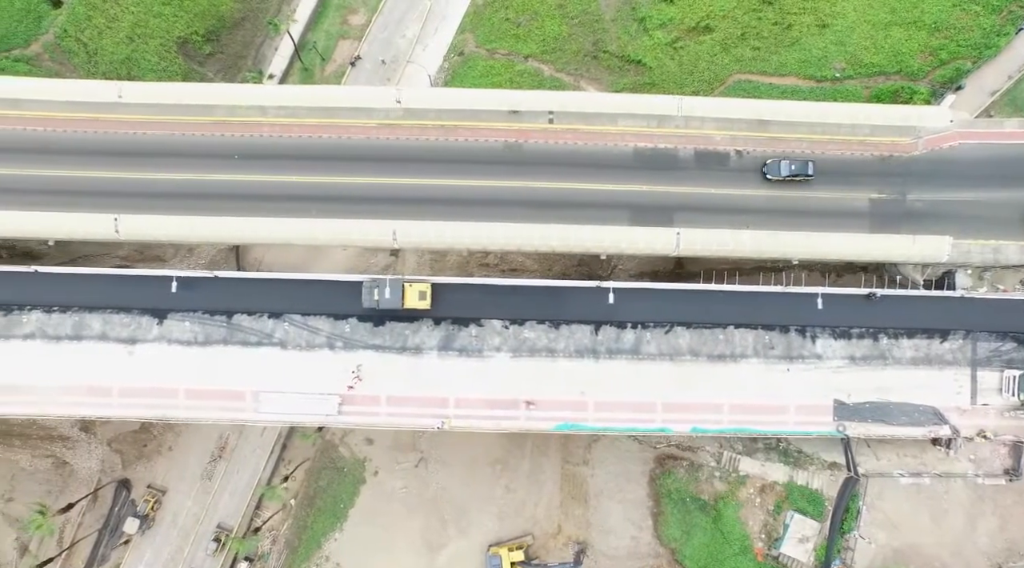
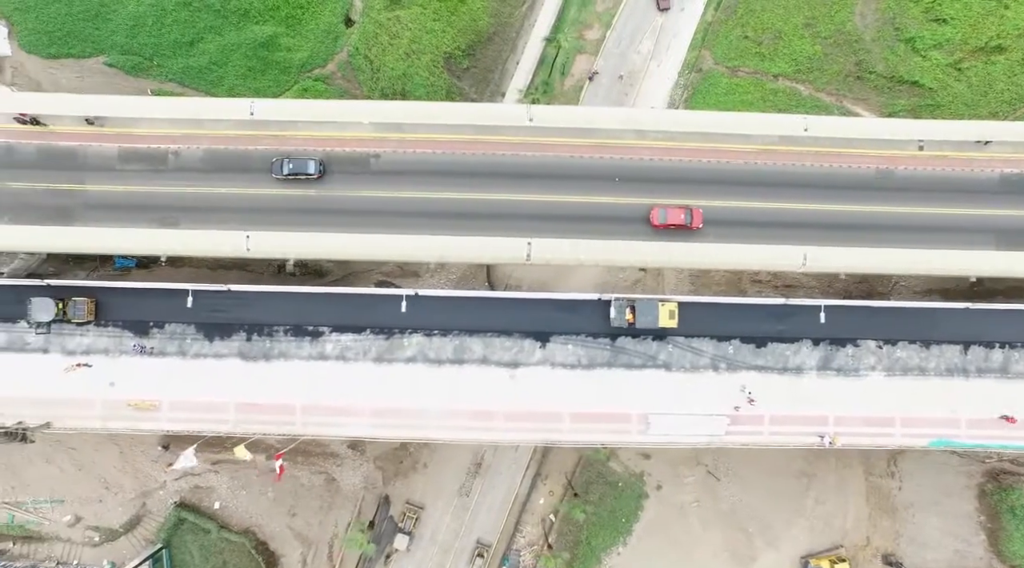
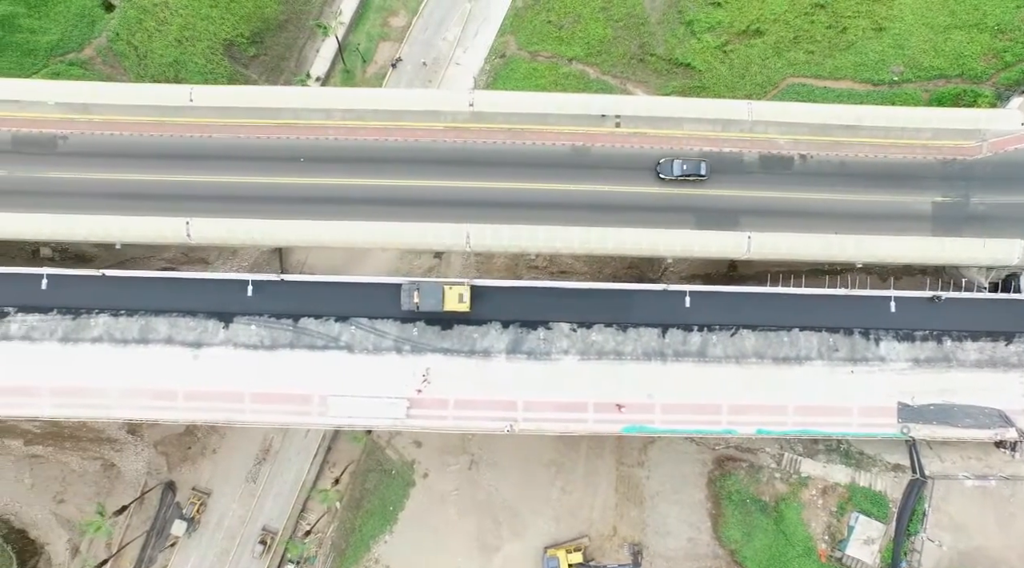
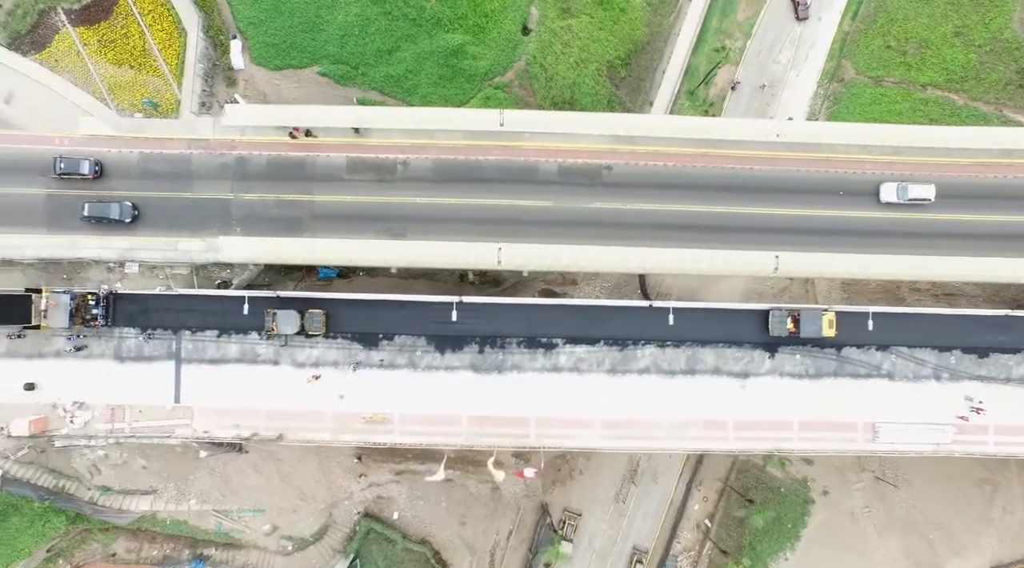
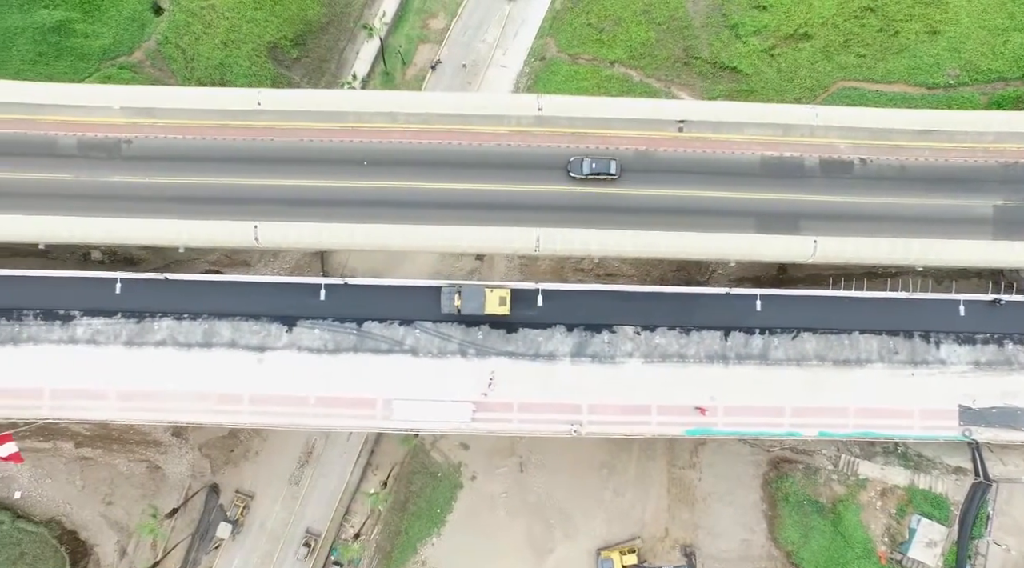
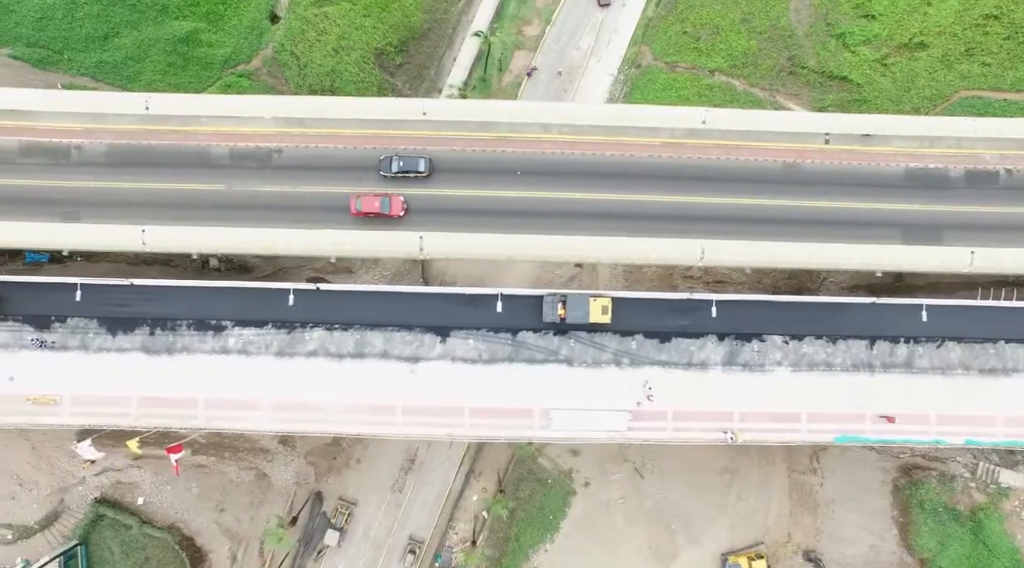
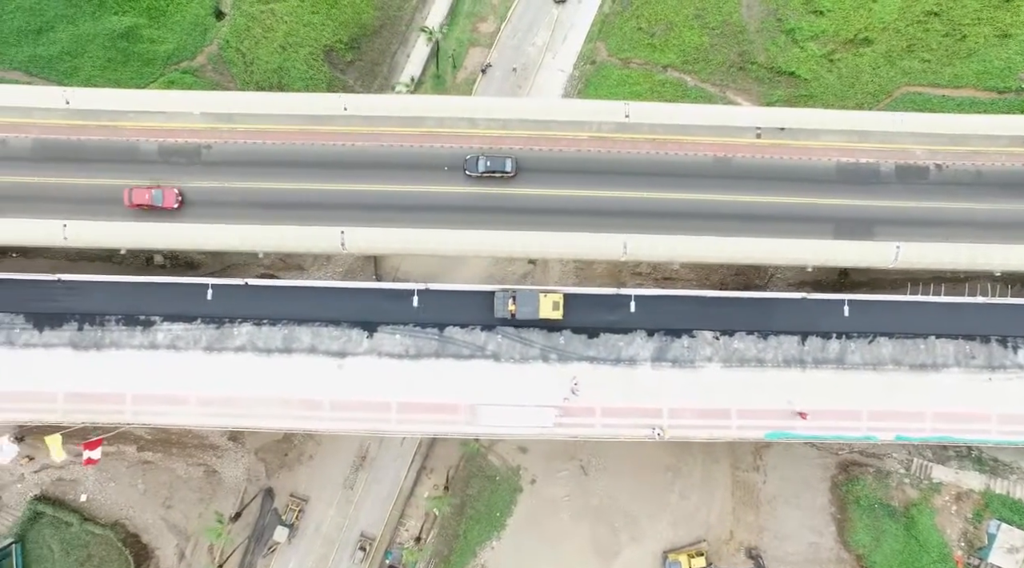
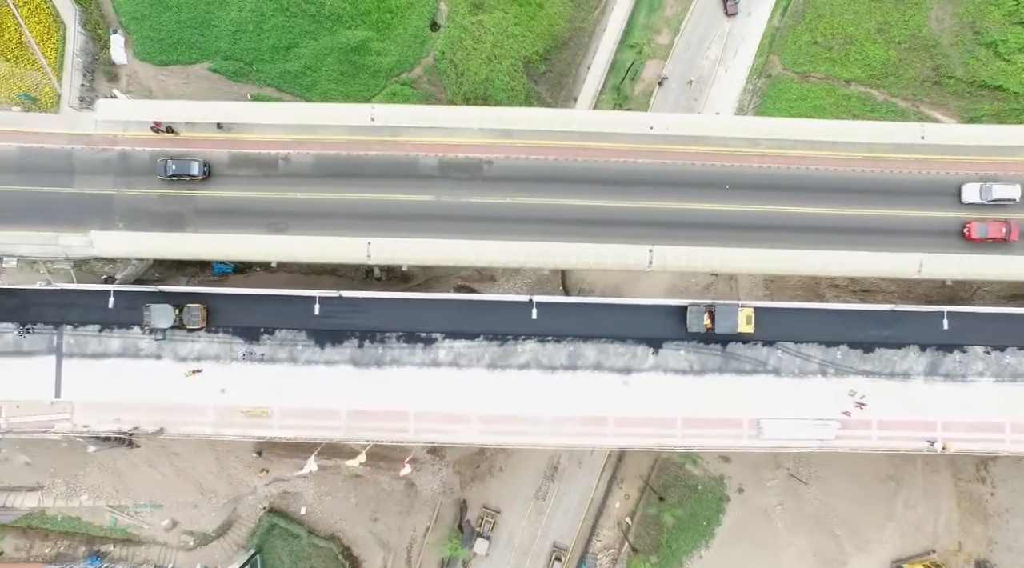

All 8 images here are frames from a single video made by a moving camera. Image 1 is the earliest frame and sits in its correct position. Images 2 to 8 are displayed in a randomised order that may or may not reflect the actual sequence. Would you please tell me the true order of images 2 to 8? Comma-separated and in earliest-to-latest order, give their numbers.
3, 5, 7, 6, 2, 8, 4
